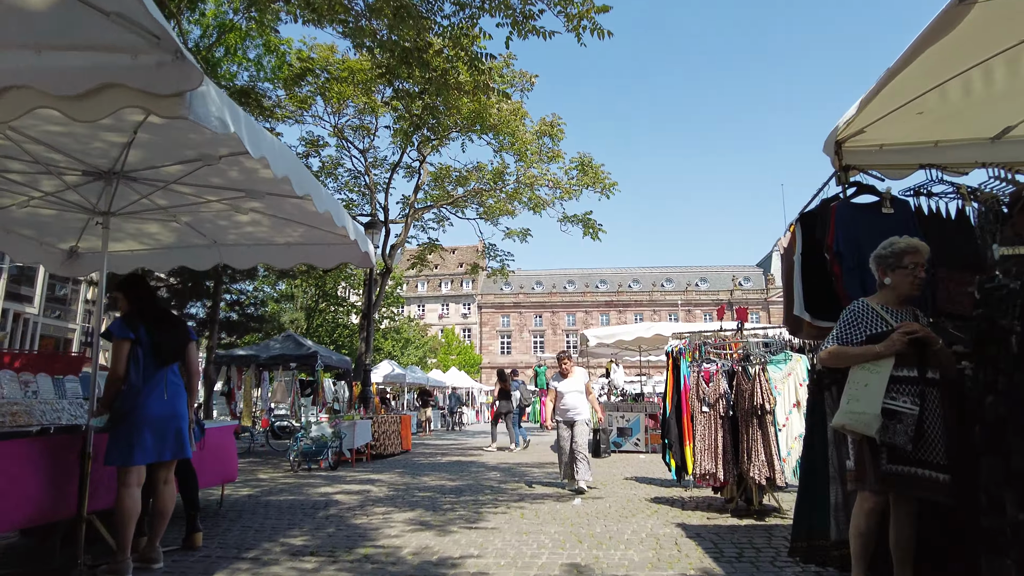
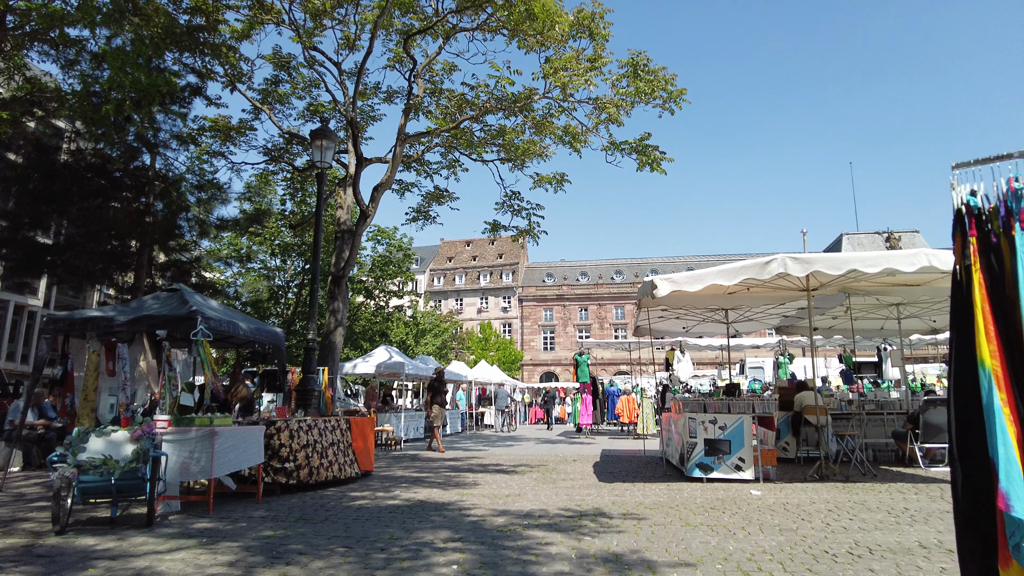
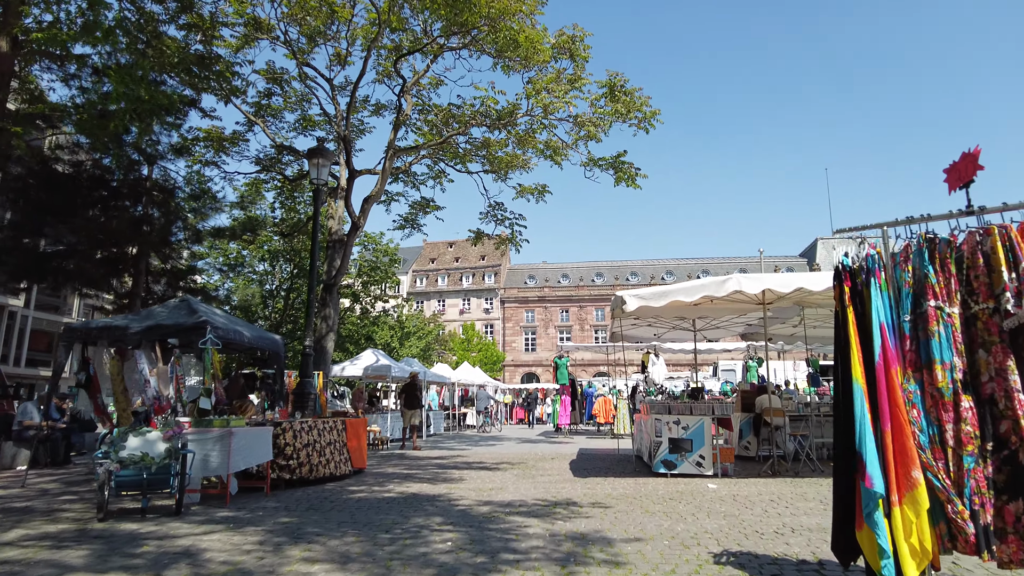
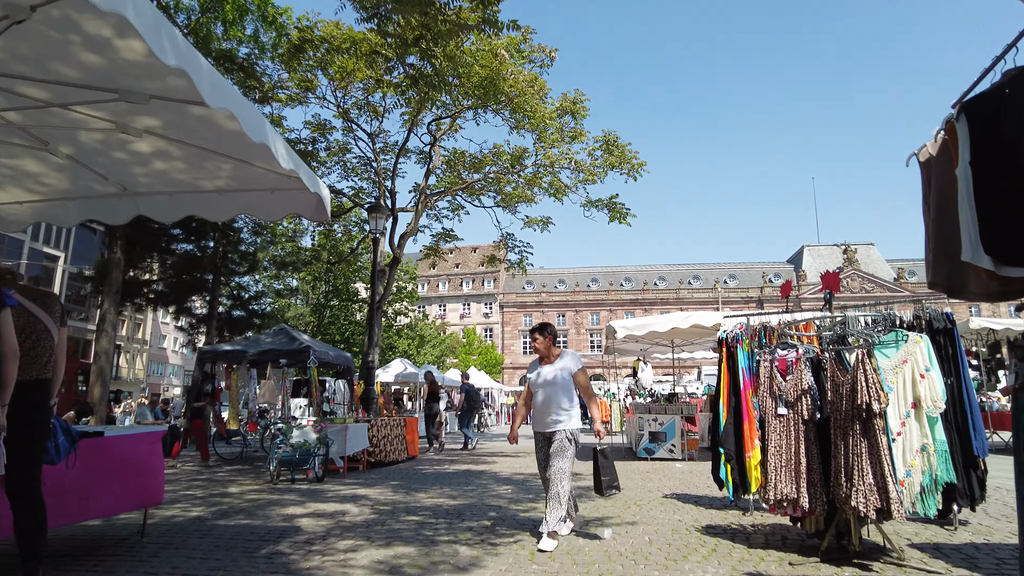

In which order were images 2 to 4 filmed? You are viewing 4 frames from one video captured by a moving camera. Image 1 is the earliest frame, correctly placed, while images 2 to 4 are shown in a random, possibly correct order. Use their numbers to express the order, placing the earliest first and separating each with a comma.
4, 3, 2
